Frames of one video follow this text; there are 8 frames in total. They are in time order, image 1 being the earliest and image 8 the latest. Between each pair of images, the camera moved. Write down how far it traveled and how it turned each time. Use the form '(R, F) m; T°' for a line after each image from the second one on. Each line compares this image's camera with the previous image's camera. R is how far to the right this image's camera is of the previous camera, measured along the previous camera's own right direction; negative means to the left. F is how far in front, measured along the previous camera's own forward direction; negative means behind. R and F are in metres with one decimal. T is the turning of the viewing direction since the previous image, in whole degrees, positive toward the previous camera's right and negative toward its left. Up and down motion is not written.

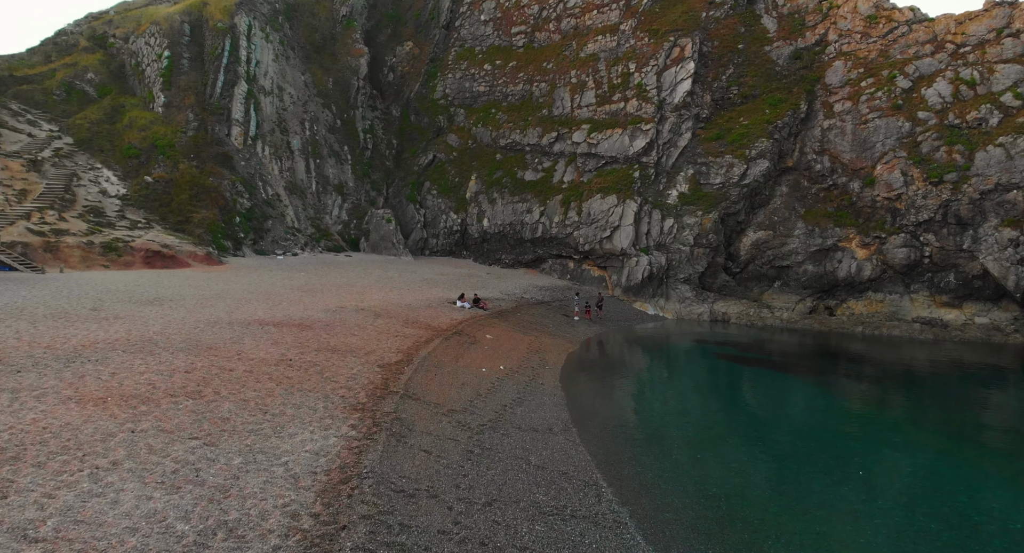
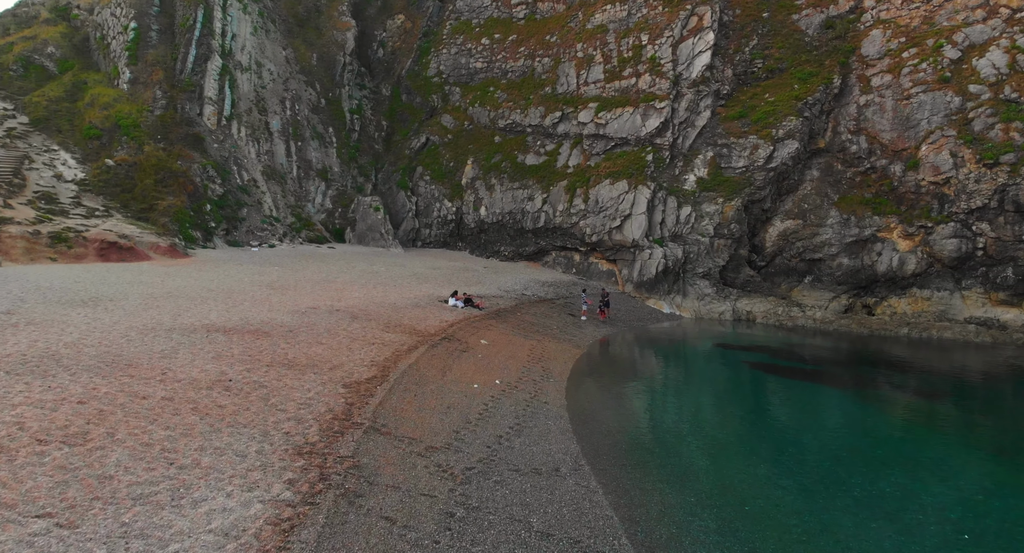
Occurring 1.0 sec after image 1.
(+0.2, +4.1) m; 0°
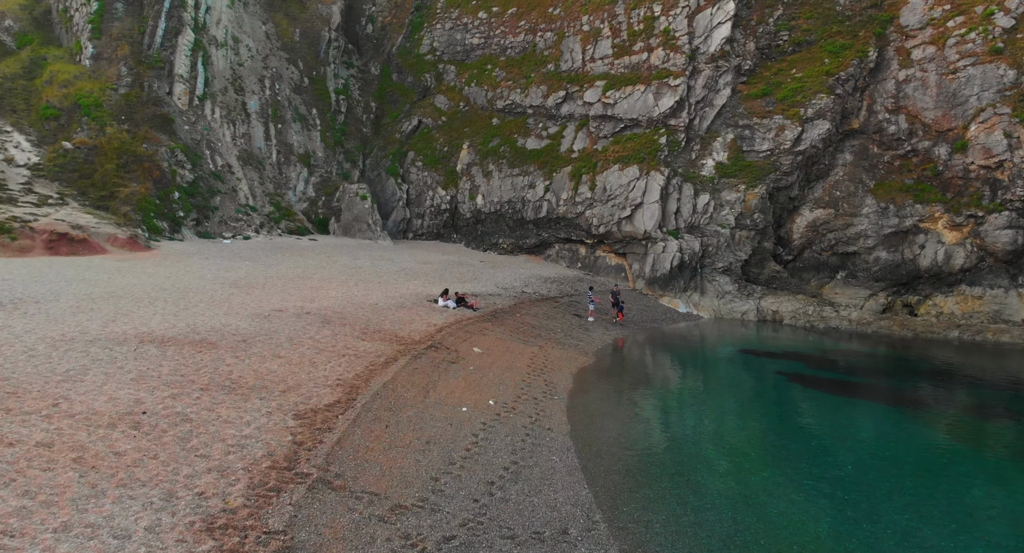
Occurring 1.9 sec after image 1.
(+0.2, +3.5) m; 0°
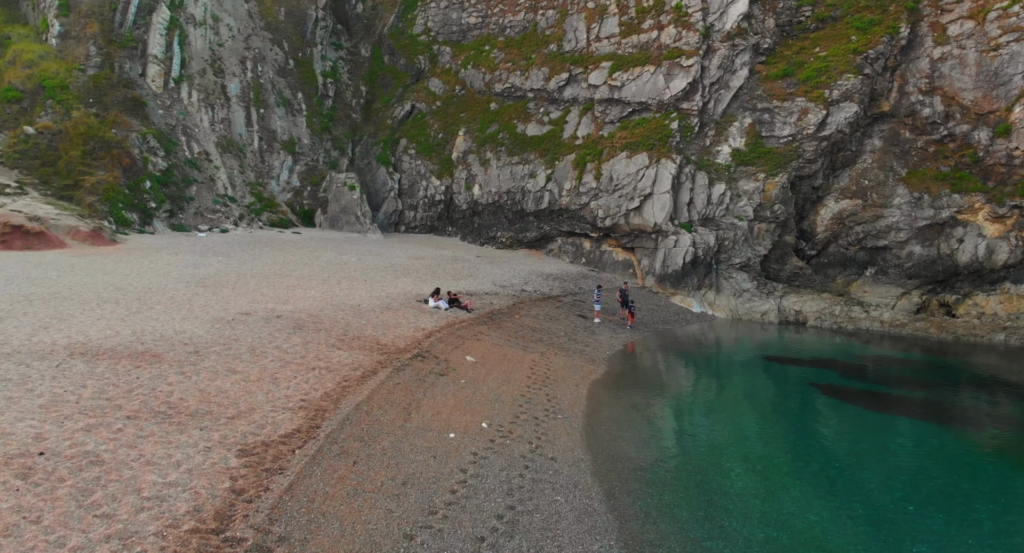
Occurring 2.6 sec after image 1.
(+0.1, +2.6) m; 0°
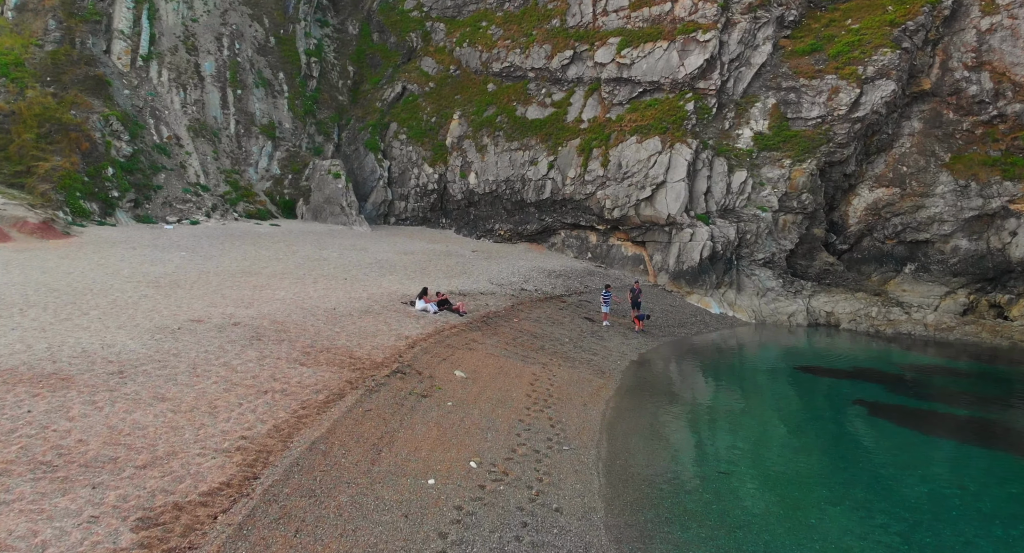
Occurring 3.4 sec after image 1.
(+0.1, +2.9) m; 0°
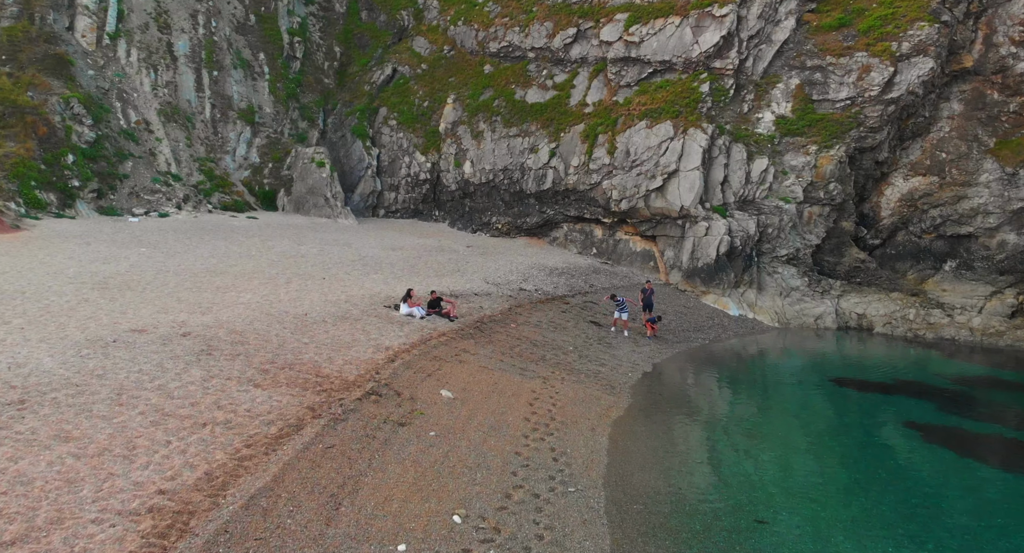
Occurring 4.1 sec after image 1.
(+0.1, +2.5) m; 0°
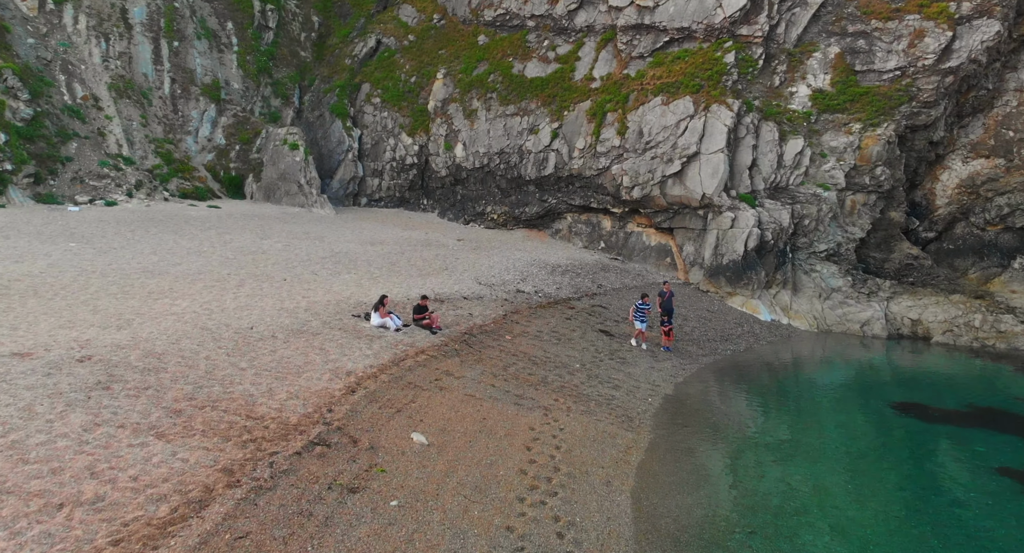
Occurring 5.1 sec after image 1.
(+0.2, +3.3) m; 0°
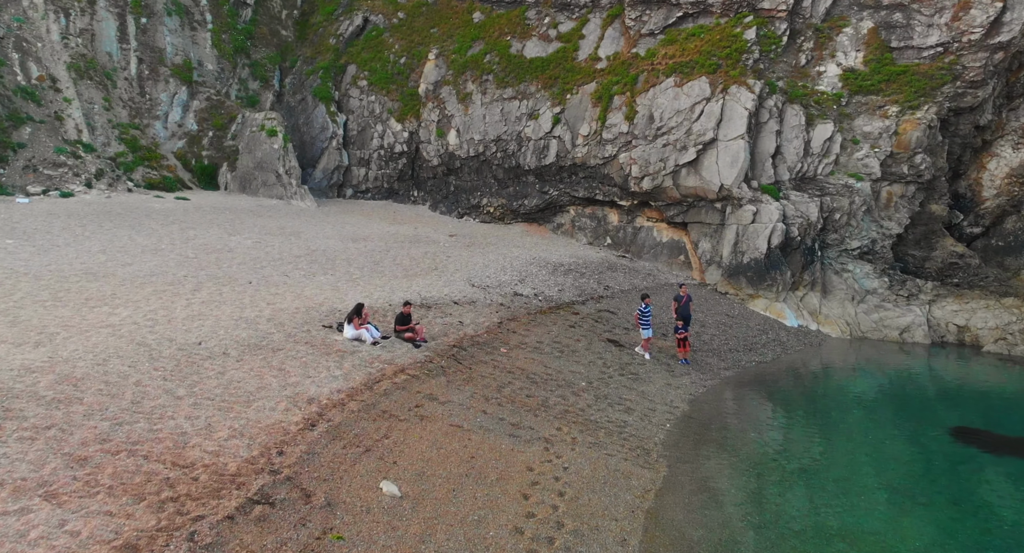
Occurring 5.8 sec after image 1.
(+0.1, +2.2) m; 0°
